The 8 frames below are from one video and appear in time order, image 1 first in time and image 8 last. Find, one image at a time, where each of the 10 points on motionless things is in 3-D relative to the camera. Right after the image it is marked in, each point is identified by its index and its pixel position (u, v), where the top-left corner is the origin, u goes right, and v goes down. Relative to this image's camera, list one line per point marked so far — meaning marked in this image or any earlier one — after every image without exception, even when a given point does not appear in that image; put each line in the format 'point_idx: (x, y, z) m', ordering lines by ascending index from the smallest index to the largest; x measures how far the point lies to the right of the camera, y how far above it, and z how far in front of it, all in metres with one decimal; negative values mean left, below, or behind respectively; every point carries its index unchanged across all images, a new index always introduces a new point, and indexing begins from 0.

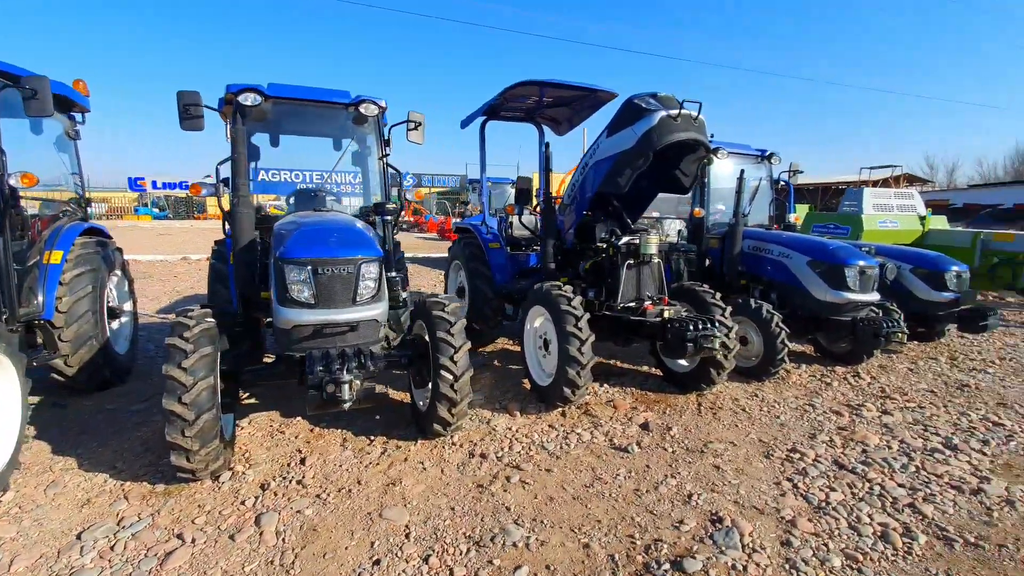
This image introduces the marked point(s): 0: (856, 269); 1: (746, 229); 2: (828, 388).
0: (+3.3, +0.2, +4.6) m
1: (+2.7, +0.7, +5.6) m
2: (+3.1, -1.0, +4.8) m
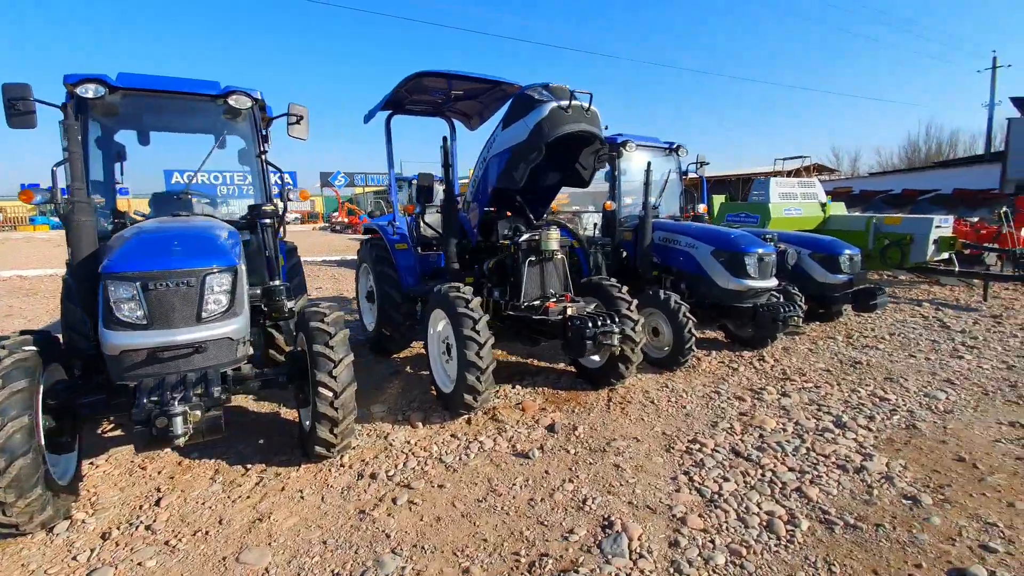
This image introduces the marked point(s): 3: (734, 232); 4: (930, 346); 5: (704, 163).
0: (+2.4, +0.3, +4.8) m
1: (+1.7, +0.8, +5.7) m
2: (+2.2, -0.9, +4.9) m
3: (+2.3, +0.6, +5.0) m
4: (+4.9, -0.7, +5.7) m
5: (+2.5, +1.6, +6.3) m
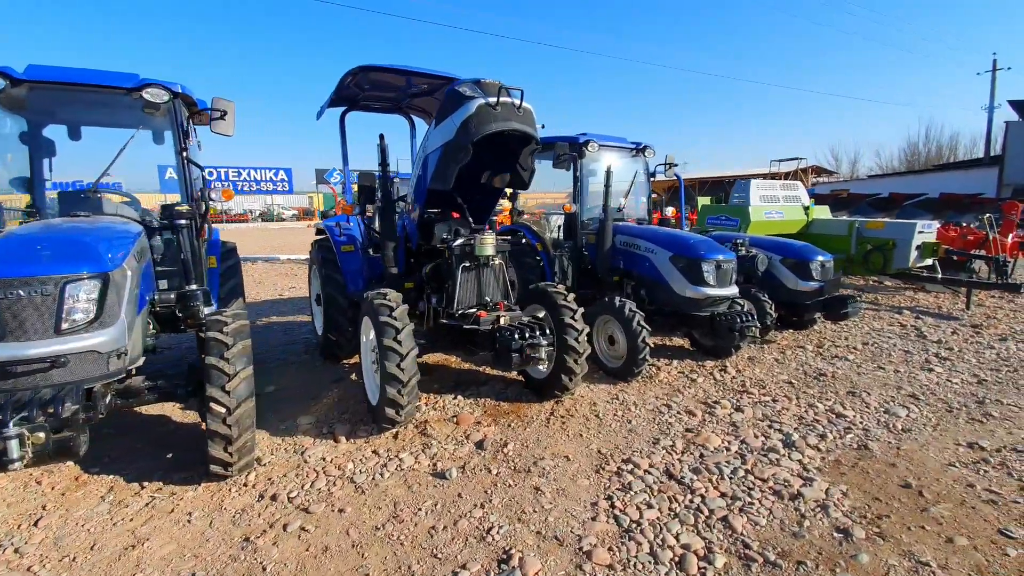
0: (+1.9, +0.2, +4.5) m
1: (+1.2, +0.7, +5.4) m
2: (+1.7, -1.0, +4.7) m
3: (+1.8, +0.5, +4.8) m
4: (+4.4, -0.8, +5.5) m
5: (+2.0, +1.5, +6.1) m
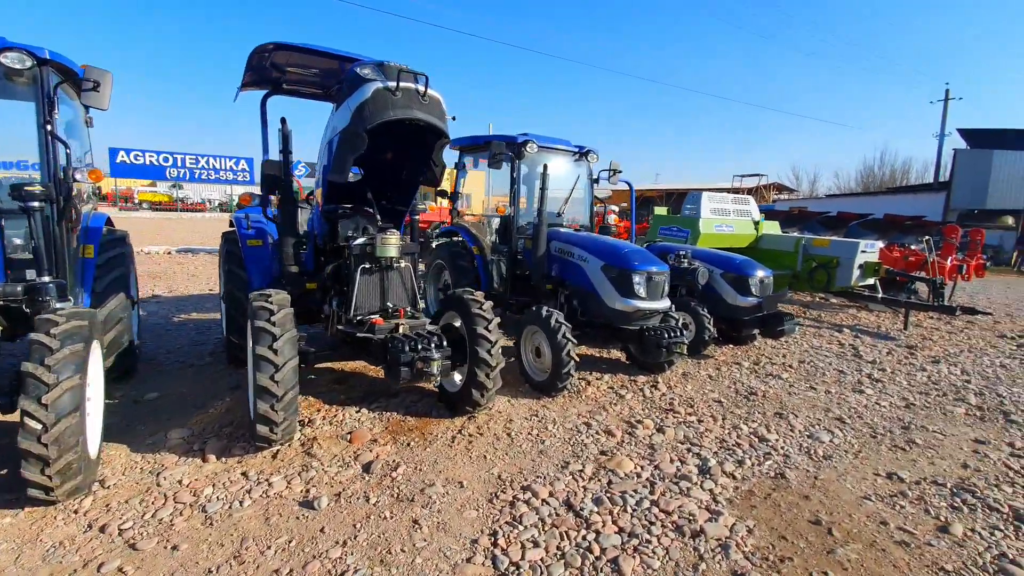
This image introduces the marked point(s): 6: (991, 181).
0: (+1.2, +0.1, +4.3) m
1: (+0.5, +0.6, +5.2) m
2: (+1.0, -1.1, +4.4) m
3: (+1.1, +0.4, +4.6) m
4: (+3.6, -1.0, +5.4) m
5: (+1.3, +1.4, +5.9) m
6: (+19.7, +4.4, +19.9) m
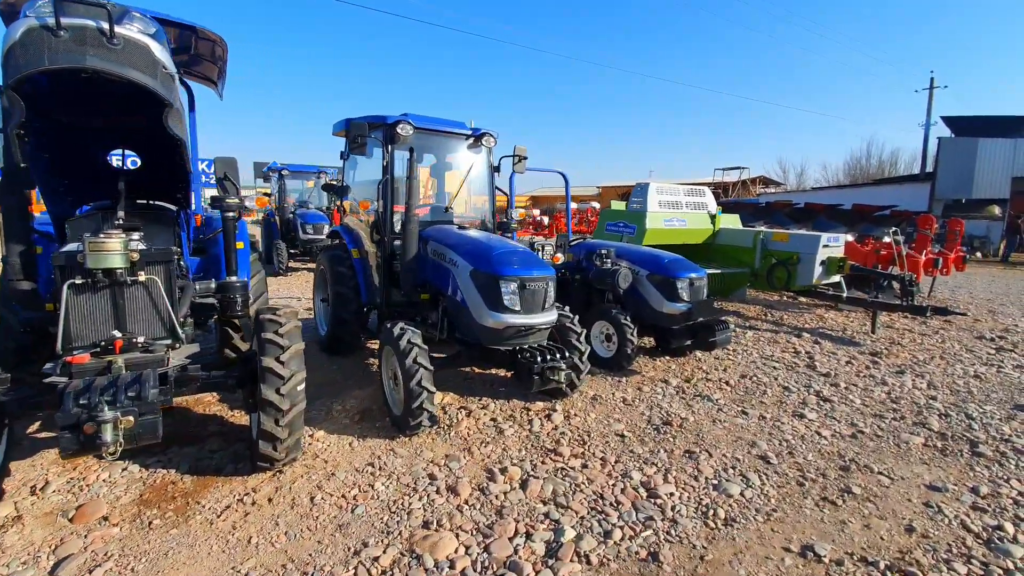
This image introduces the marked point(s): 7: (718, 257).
0: (0.0, 0.0, +3.4) m
1: (-0.7, +0.5, +4.3) m
2: (-0.2, -1.1, +3.5) m
3: (-0.1, +0.3, +3.7) m
4: (+2.5, -1.0, +4.5) m
5: (+0.1, +1.3, +5.0) m
6: (+18.3, +4.7, +19.1) m
7: (+3.6, +0.5, +8.5) m
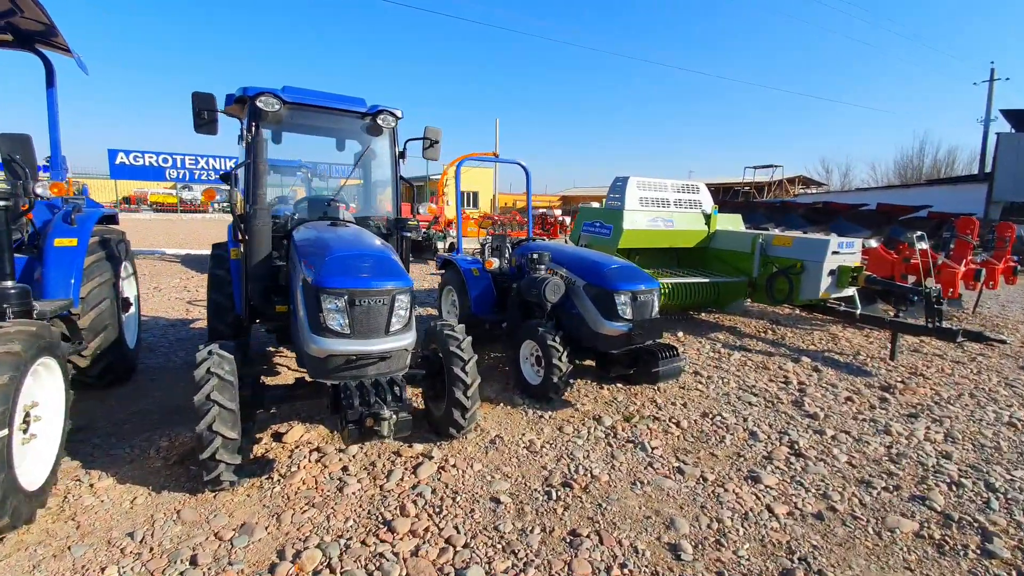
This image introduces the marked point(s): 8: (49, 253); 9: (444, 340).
0: (-0.9, 0.0, +2.6) m
1: (-1.5, +0.5, +3.5) m
2: (-1.1, -1.2, +2.7) m
3: (-0.9, +0.2, +2.9) m
4: (+1.6, -1.2, +3.5) m
5: (-0.7, +1.3, +4.2) m
6: (+18.6, +4.2, +16.9) m
7: (+3.1, +0.4, +7.3) m
8: (-3.3, +0.2, +3.4) m
9: (-0.5, -0.4, +3.3) m
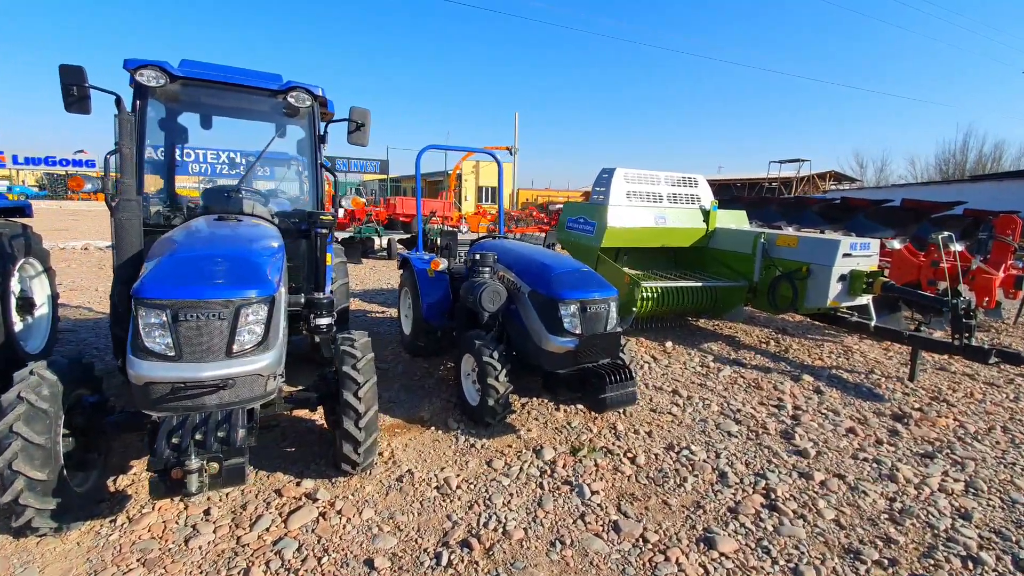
0: (-1.5, -0.1, +2.1) m
1: (-2.0, +0.4, +3.0) m
2: (-1.7, -1.3, +2.2) m
3: (-1.5, +0.2, +2.4) m
4: (+1.1, -1.3, +2.9) m
5: (-1.1, +1.2, +3.6) m
6: (+18.8, +4.0, +15.4) m
7: (+2.7, +0.3, +6.6) m
8: (-3.8, +0.2, +3.0) m
9: (-1.0, -0.4, +2.8) m
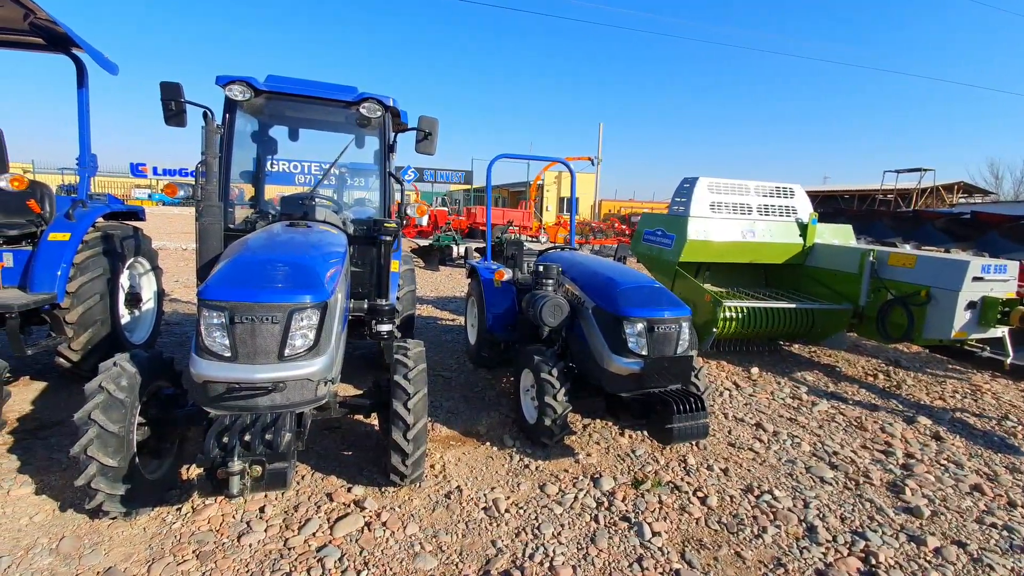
0: (-1.2, -0.1, +2.1) m
1: (-1.6, +0.4, +3.2) m
2: (-1.5, -1.3, +2.3) m
3: (-1.2, +0.2, +2.4) m
4: (+1.3, -1.4, +2.5) m
5: (-0.6, +1.2, +3.6) m
6: (+21.0, +2.9, +12.1) m
7: (+3.6, 0.0, +5.9) m
8: (-3.4, +0.3, +3.5) m
9: (-0.7, -0.4, +2.8) m
